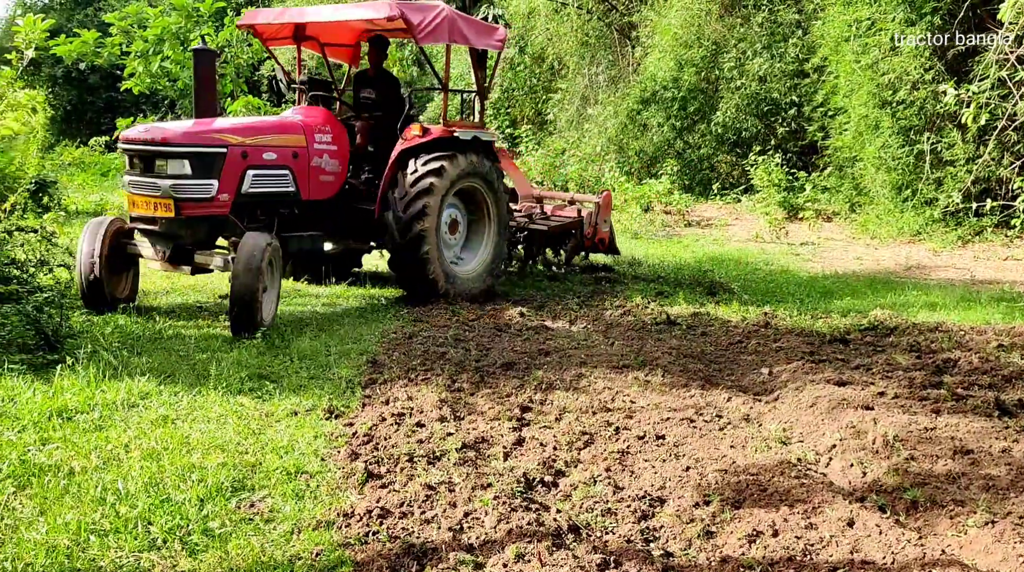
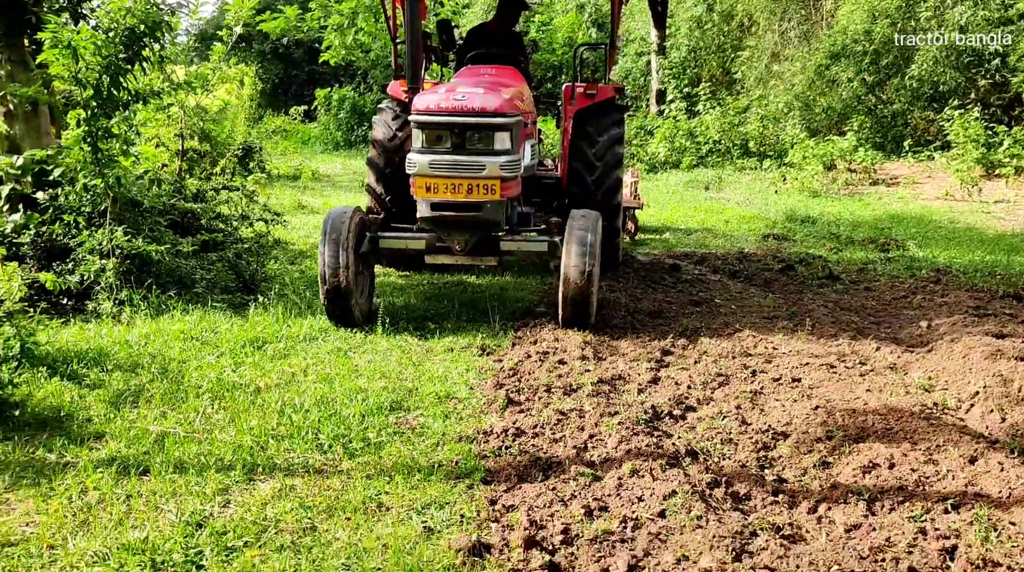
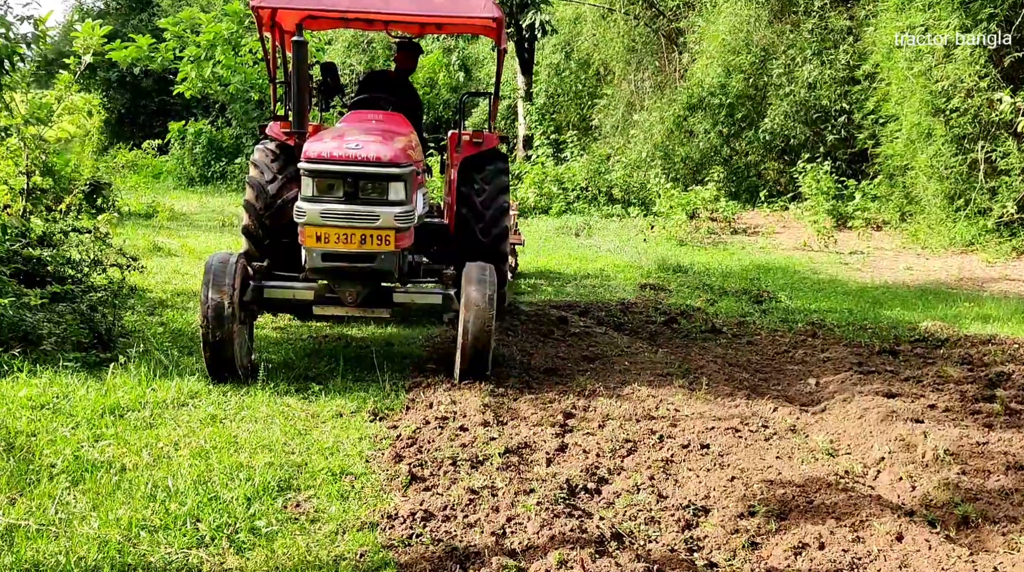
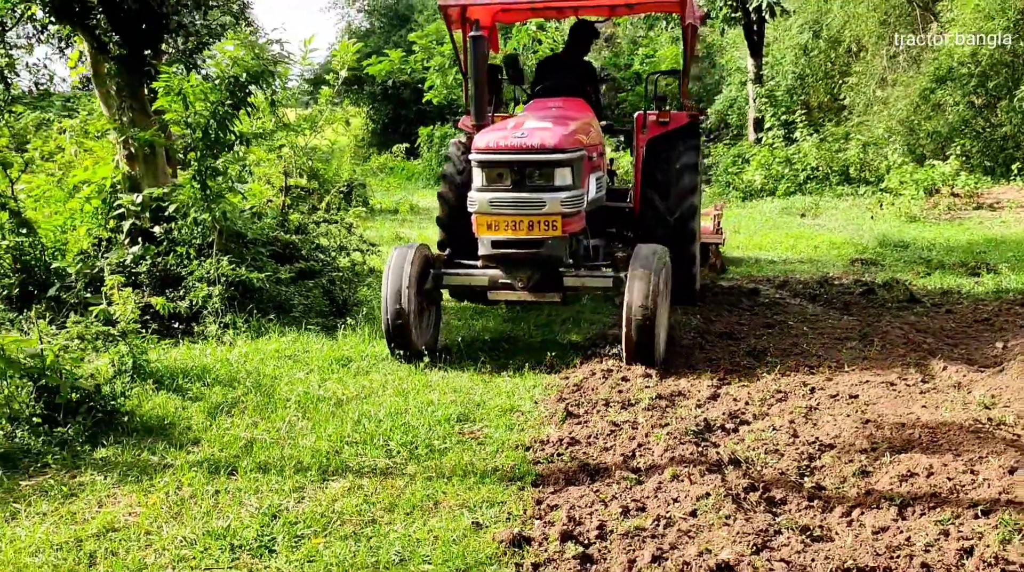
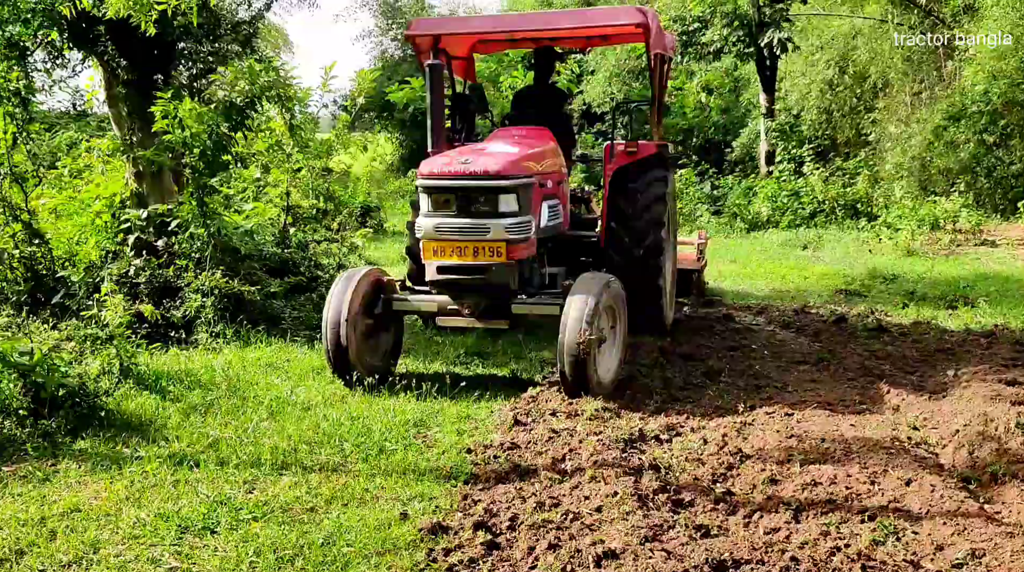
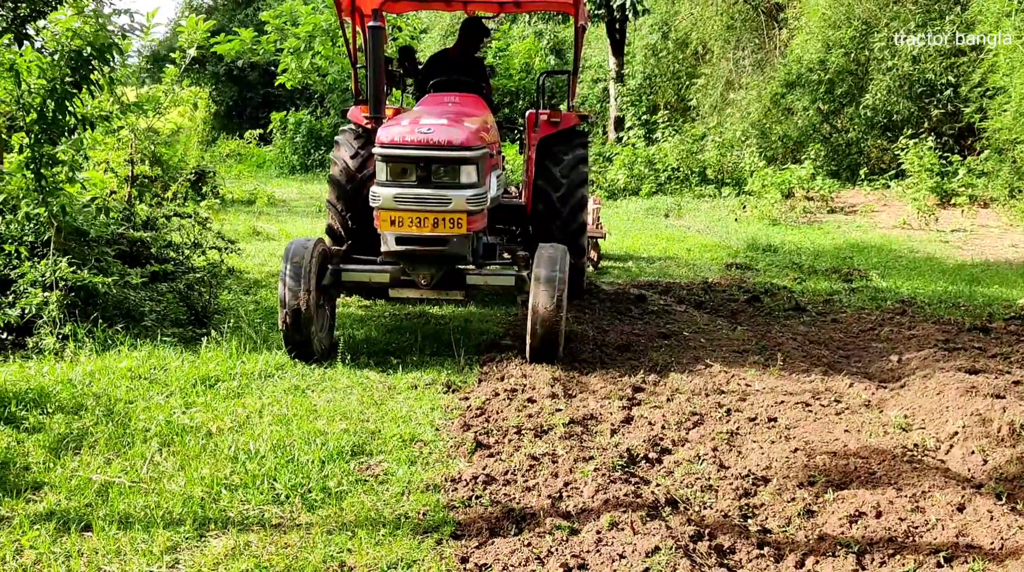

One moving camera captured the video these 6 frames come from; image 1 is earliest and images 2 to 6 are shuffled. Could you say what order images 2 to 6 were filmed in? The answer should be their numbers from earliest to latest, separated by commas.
3, 6, 2, 4, 5
